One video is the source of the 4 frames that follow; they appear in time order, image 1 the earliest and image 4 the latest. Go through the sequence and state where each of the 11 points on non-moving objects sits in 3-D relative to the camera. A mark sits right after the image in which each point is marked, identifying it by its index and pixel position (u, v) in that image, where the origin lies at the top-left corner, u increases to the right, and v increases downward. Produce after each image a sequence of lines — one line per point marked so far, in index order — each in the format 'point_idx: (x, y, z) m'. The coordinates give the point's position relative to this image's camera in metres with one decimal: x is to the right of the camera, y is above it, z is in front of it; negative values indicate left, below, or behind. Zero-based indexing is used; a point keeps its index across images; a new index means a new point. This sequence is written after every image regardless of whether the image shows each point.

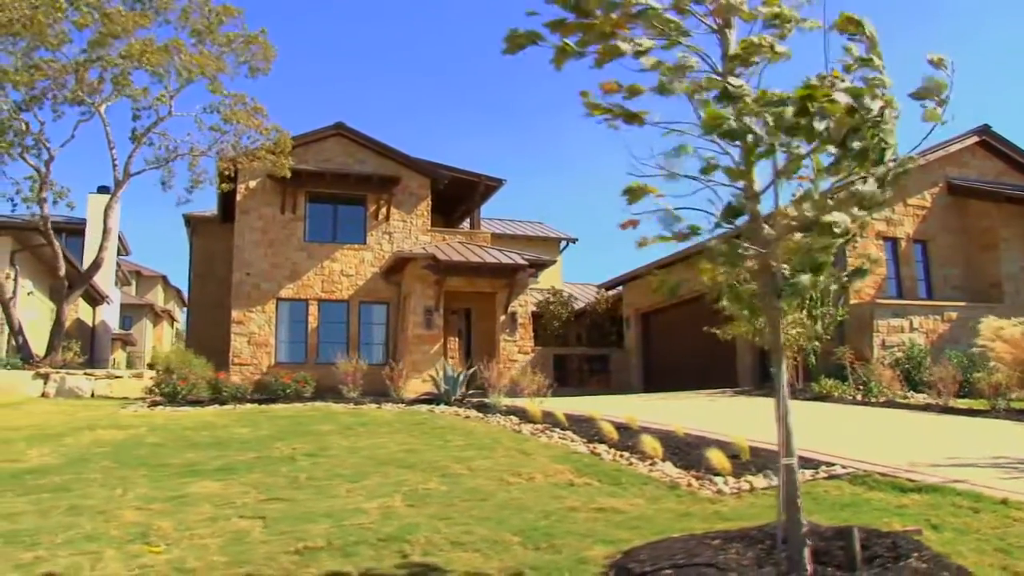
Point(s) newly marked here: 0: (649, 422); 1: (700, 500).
0: (+1.8, -1.8, +11.1) m
1: (+1.7, -2.0, +7.7) m
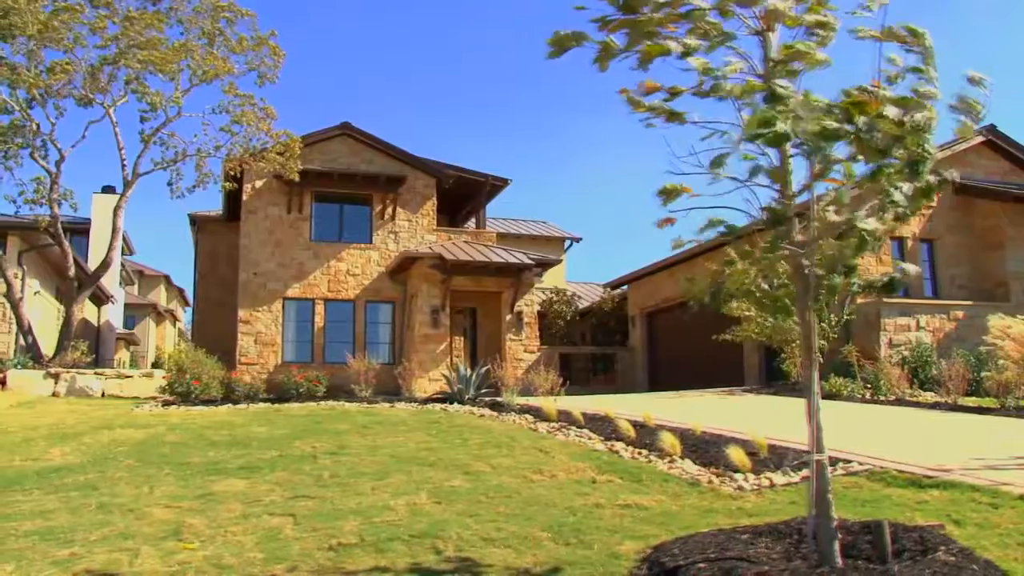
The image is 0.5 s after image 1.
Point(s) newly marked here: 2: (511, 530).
0: (+2.1, -1.8, +11.2) m
1: (+2.0, -2.0, +7.9) m
2: (0.0, -2.0, +6.9) m
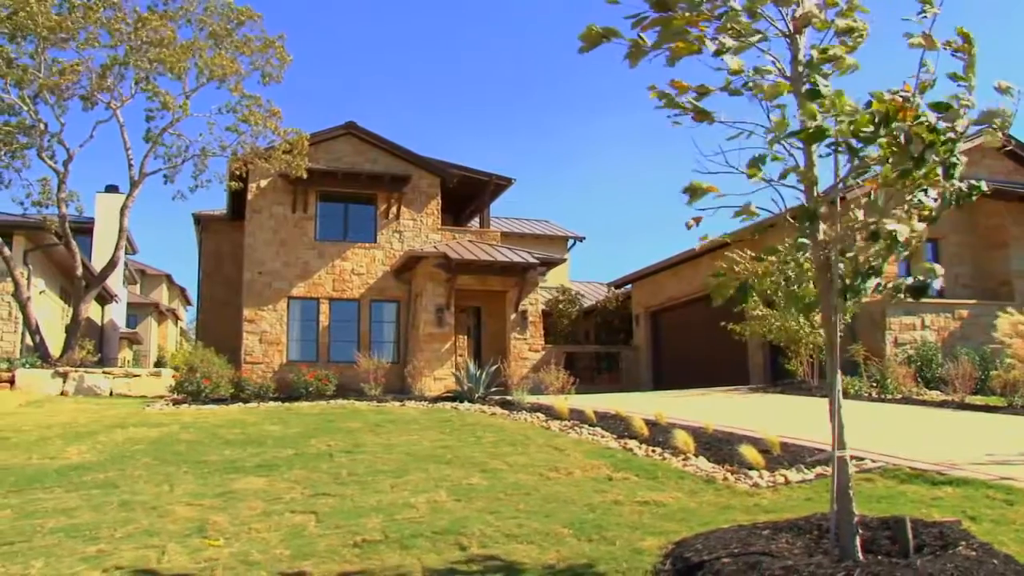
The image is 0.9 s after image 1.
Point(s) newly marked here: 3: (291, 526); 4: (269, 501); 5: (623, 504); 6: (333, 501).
0: (+2.2, -1.8, +11.4) m
1: (+2.2, -2.0, +8.0) m
2: (+0.2, -2.0, +7.0) m
3: (-2.0, -2.2, +7.6) m
4: (-2.5, -2.2, +8.5) m
5: (+1.0, -2.0, +7.7) m
6: (-1.8, -2.1, +8.4) m
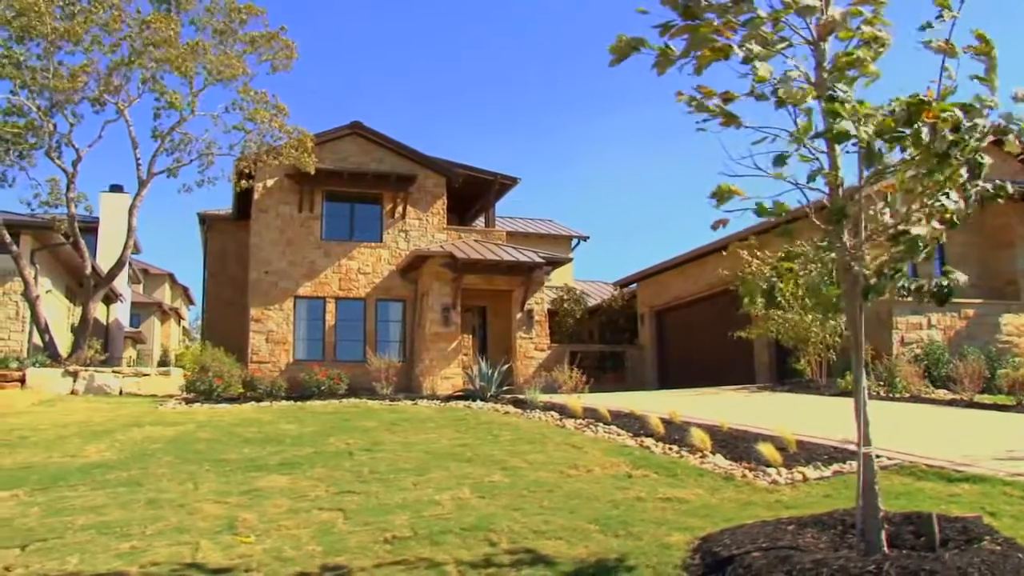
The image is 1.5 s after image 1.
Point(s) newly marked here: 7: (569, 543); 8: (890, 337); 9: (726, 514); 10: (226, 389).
0: (+2.4, -1.8, +11.5) m
1: (+2.4, -2.0, +8.1) m
2: (+0.4, -2.0, +7.2) m
3: (-1.8, -2.2, +7.7) m
4: (-2.2, -2.2, +8.6) m
5: (+1.2, -2.0, +7.8) m
6: (-1.6, -2.1, +8.5) m
7: (+0.4, -2.0, +6.7) m
8: (+8.0, -1.0, +17.6) m
9: (+1.9, -2.0, +7.3) m
10: (-5.9, -2.1, +17.3) m
